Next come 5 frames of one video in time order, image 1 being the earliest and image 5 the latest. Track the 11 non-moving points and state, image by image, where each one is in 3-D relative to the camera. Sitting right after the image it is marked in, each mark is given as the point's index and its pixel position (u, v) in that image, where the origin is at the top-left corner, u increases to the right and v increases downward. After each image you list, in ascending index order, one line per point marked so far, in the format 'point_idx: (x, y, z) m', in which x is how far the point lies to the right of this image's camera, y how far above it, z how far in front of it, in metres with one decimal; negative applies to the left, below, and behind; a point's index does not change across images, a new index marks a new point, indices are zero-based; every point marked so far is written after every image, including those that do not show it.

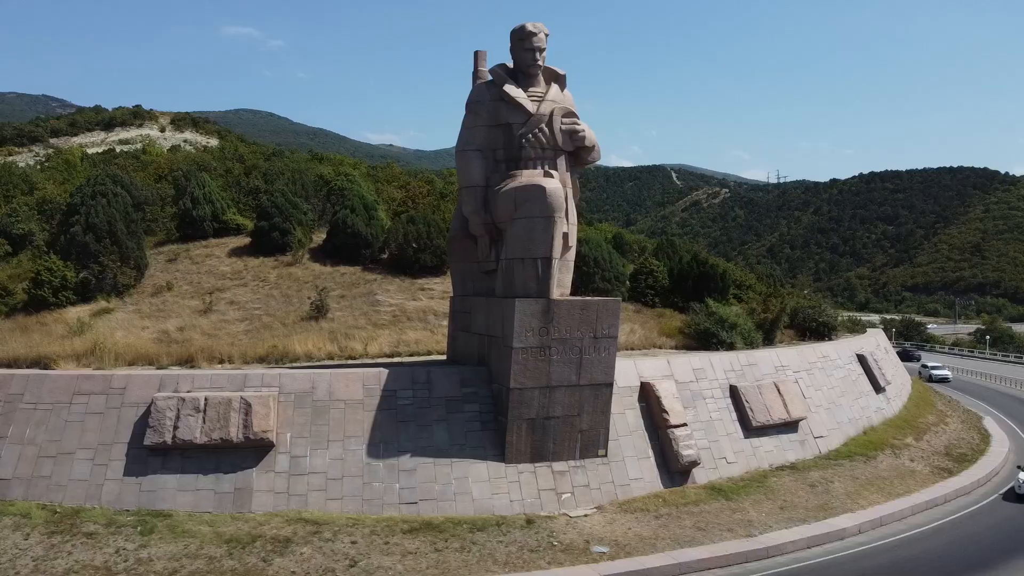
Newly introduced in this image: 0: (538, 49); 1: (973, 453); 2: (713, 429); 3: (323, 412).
0: (+0.4, +3.4, +10.0) m
1: (+9.0, -3.2, +13.9) m
2: (+3.1, -2.2, +10.9) m
3: (-2.4, -1.6, +9.1) m
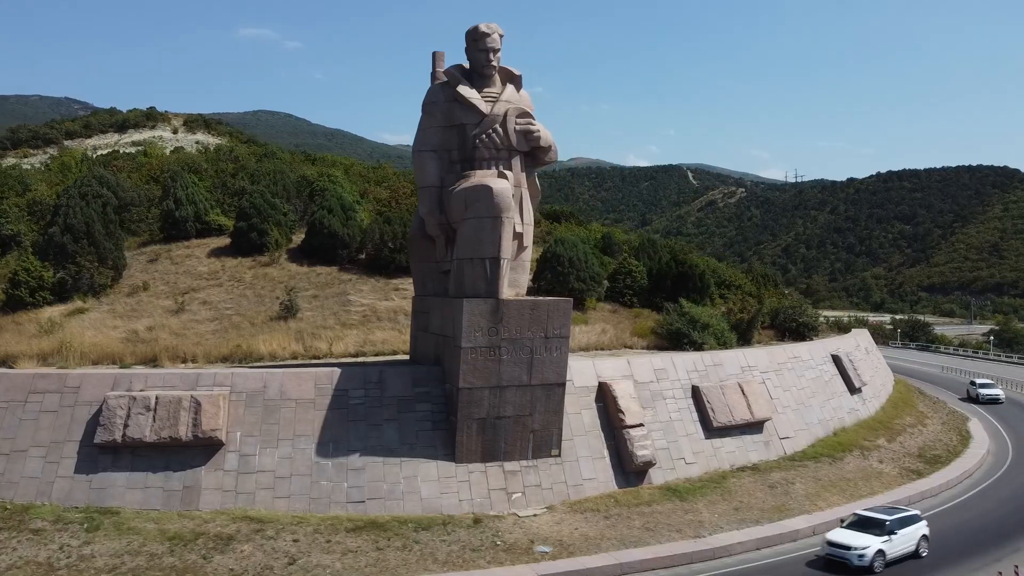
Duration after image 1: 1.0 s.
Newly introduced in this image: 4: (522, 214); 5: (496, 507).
0: (-0.3, +3.4, +10.1) m
1: (+8.4, -3.2, +13.8) m
2: (+2.4, -2.2, +10.8) m
3: (-3.1, -1.6, +9.2) m
4: (+0.1, +1.1, +10.2) m
5: (-0.2, -2.8, +9.2) m
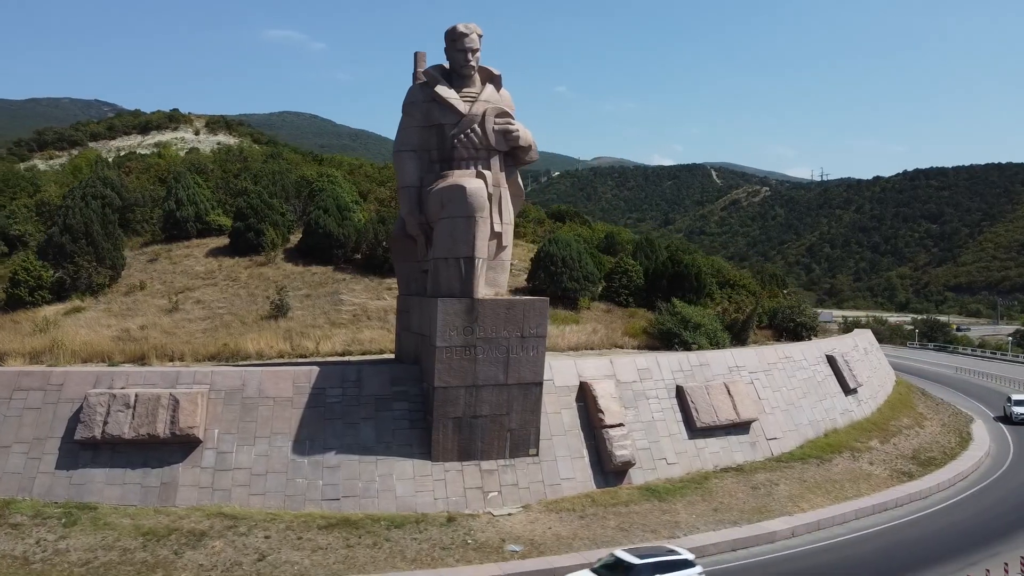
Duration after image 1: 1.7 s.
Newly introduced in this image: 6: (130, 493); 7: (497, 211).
0: (-0.6, +3.4, +10.1) m
1: (+8.2, -3.2, +13.6) m
2: (+2.2, -2.1, +10.8) m
3: (-3.4, -1.6, +9.3) m
4: (-0.1, +1.1, +10.2) m
5: (-0.5, -2.8, +9.2) m
6: (-4.7, -2.5, +8.7) m
7: (-0.2, +1.1, +10.1) m
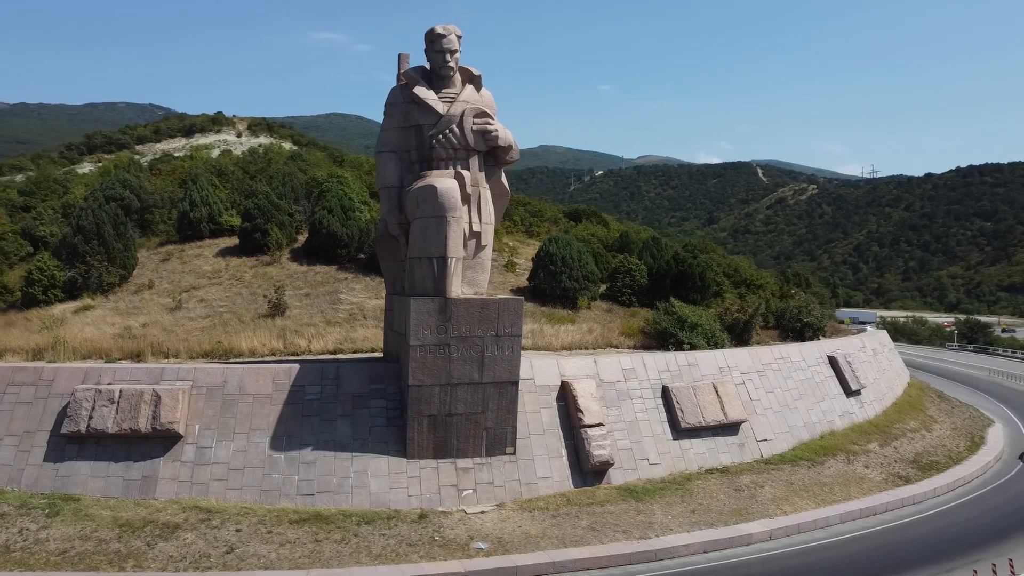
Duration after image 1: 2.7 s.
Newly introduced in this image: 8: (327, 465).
0: (-0.9, +3.4, +10.1) m
1: (+8.1, -3.2, +13.2) m
2: (+1.9, -2.1, +10.7) m
3: (-3.7, -1.6, +9.5) m
4: (-0.4, +1.1, +10.2) m
5: (-0.9, -2.8, +9.3) m
6: (-5.0, -2.5, +9.0) m
7: (-0.5, +1.1, +10.2) m
8: (-2.4, -2.3, +9.2) m
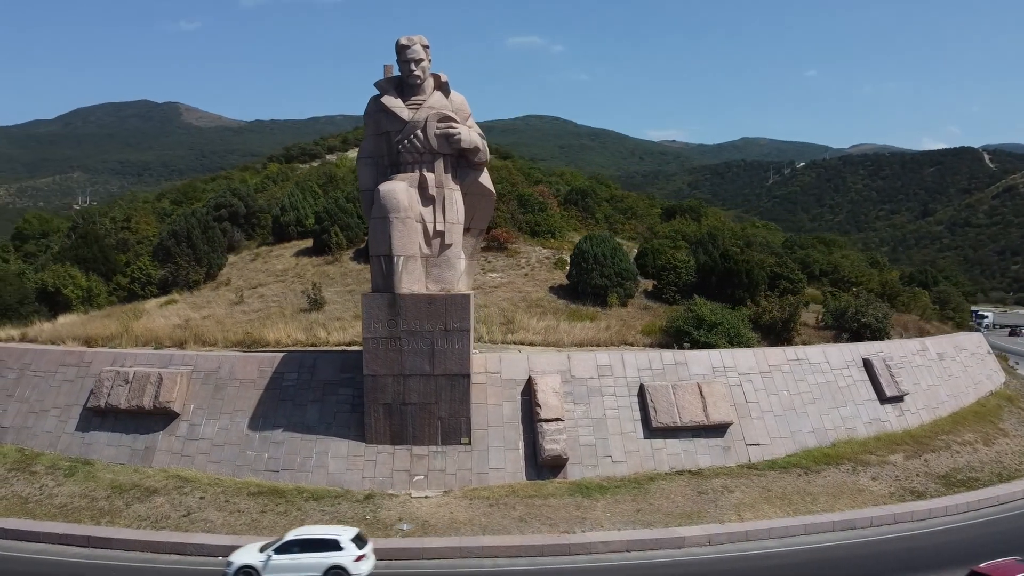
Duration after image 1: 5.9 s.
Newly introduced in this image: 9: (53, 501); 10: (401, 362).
0: (-1.4, +3.4, +10.7) m
1: (+8.0, -3.2, +11.8) m
2: (+1.4, -2.1, +10.7) m
3: (-4.4, -1.5, +10.7) m
4: (-1.0, +1.1, +10.7) m
5: (-1.6, -2.8, +9.9) m
6: (-5.8, -2.4, +10.5) m
7: (-1.1, +1.2, +10.7) m
8: (-3.1, -2.3, +10.2) m
9: (-6.1, -2.8, +9.5) m
10: (-1.6, -1.0, +9.9) m
